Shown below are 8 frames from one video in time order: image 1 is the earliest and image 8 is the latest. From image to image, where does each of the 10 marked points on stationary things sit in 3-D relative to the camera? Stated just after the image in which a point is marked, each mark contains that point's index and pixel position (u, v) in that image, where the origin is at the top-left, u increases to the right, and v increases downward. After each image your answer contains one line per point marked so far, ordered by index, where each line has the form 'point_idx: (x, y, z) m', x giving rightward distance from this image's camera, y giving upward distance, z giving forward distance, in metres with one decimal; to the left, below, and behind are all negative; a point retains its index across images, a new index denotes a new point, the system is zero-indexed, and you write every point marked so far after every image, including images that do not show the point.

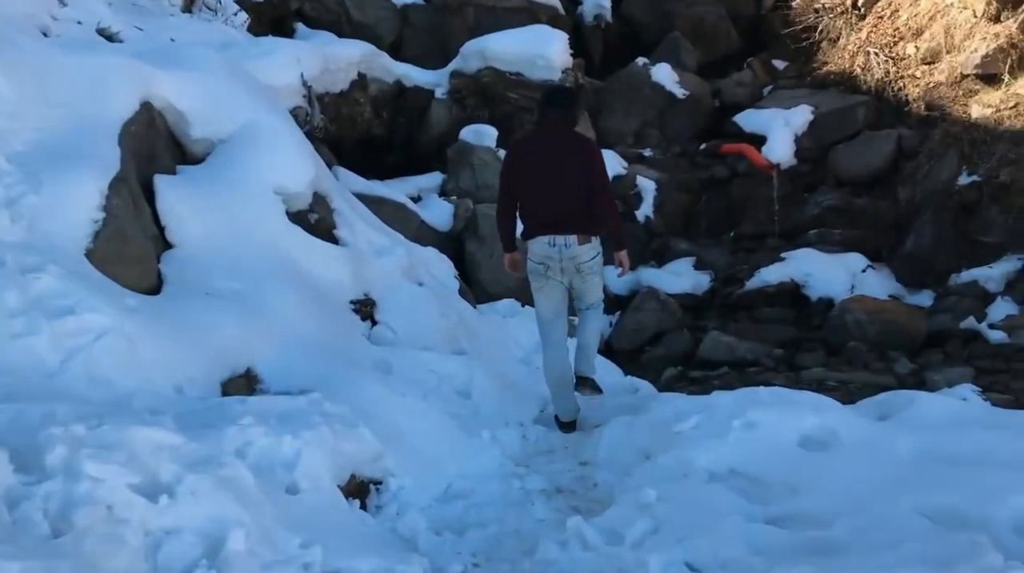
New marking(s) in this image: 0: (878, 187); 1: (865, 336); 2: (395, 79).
0: (+4.4, +1.2, +12.3) m
1: (+3.1, -0.4, +9.0) m
2: (-1.4, +2.5, +12.1) m
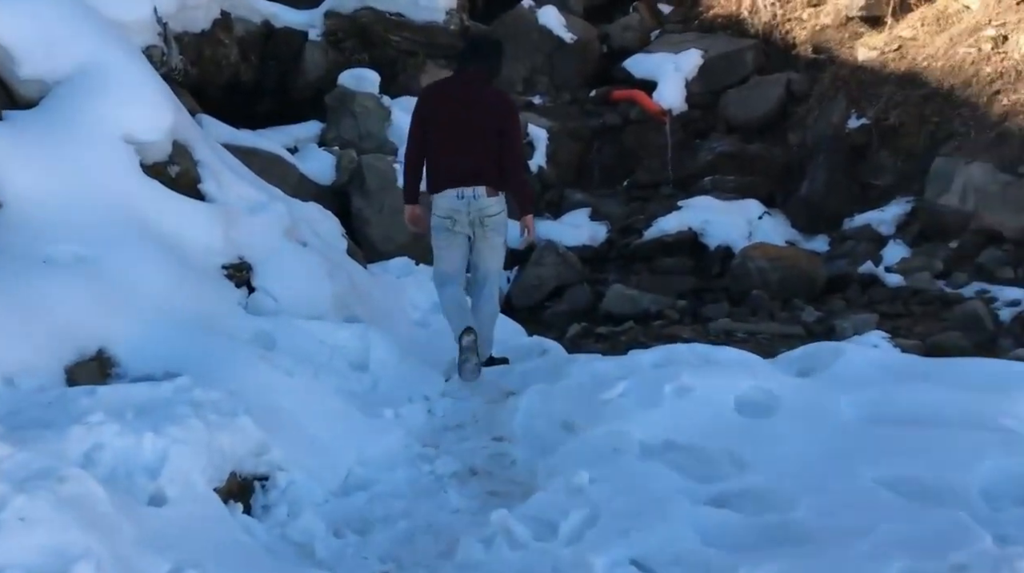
0: (+3.1, +1.8, +12.2) m
1: (+2.2, 0.0, +8.8) m
2: (-2.7, +2.9, +11.2) m
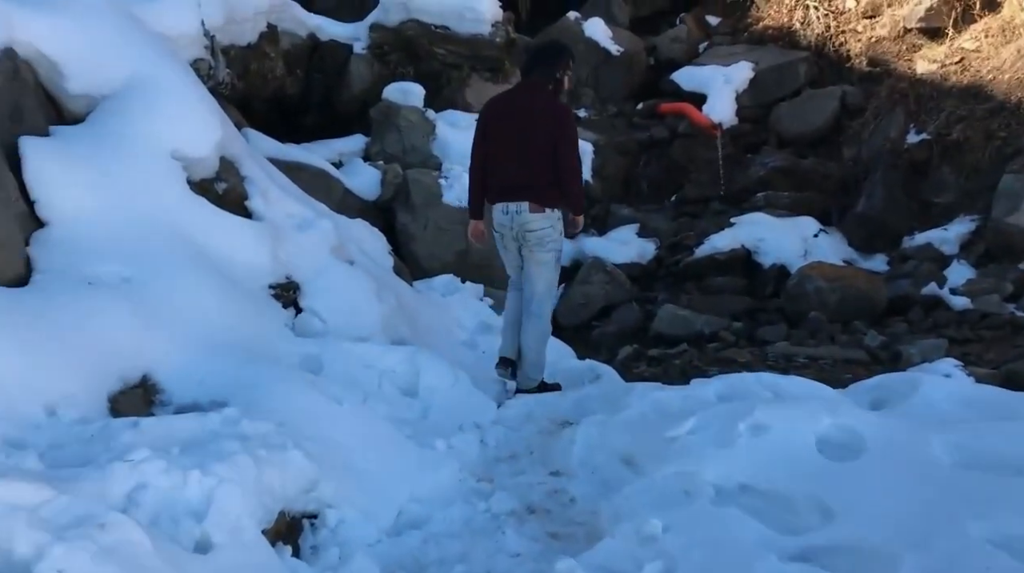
0: (+3.6, +1.6, +11.8) m
1: (+2.6, -0.2, +8.5) m
2: (-2.2, +2.8, +11.1) m
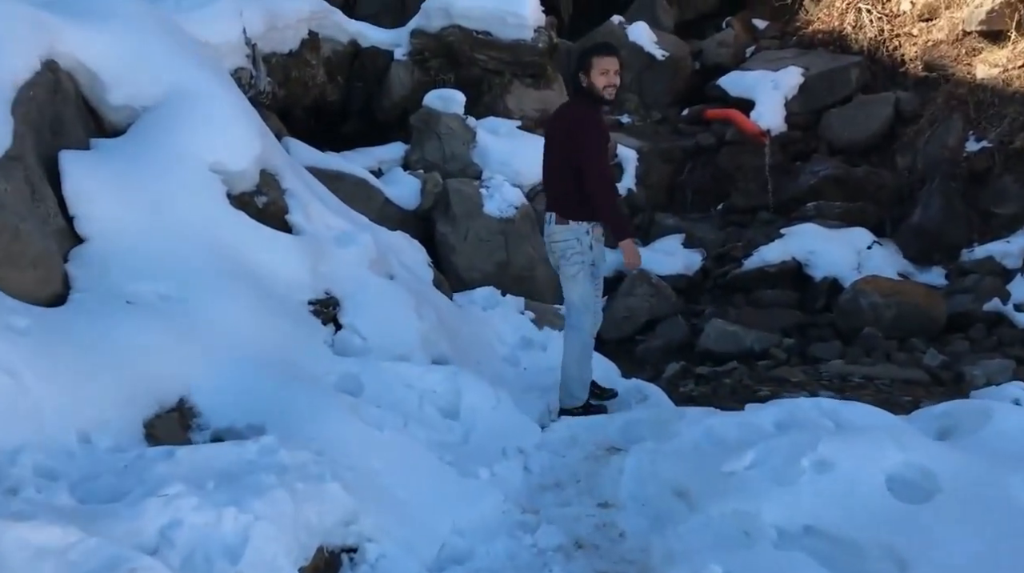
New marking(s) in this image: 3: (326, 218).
0: (+4.1, +1.5, +11.5) m
1: (+3.0, -0.3, +8.2) m
2: (-1.7, +2.7, +11.0) m
3: (-1.1, +0.4, +6.2) m
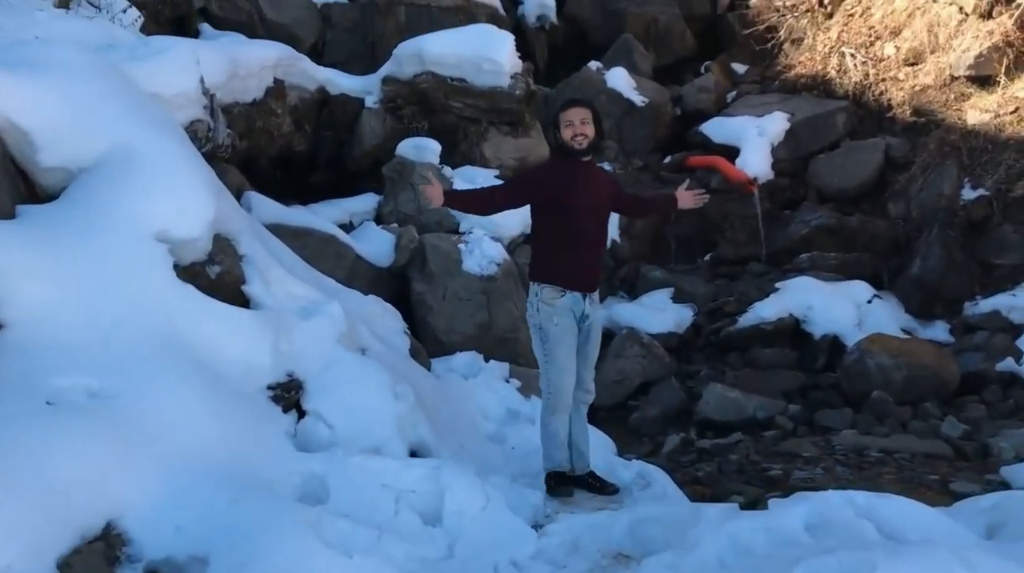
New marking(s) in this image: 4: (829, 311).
0: (+3.8, +0.9, +11.0) m
1: (+2.8, -0.7, +7.6) m
2: (-2.0, +2.0, +10.4) m
3: (-1.2, 0.0, +5.6) m
4: (+2.8, -0.2, +8.9) m
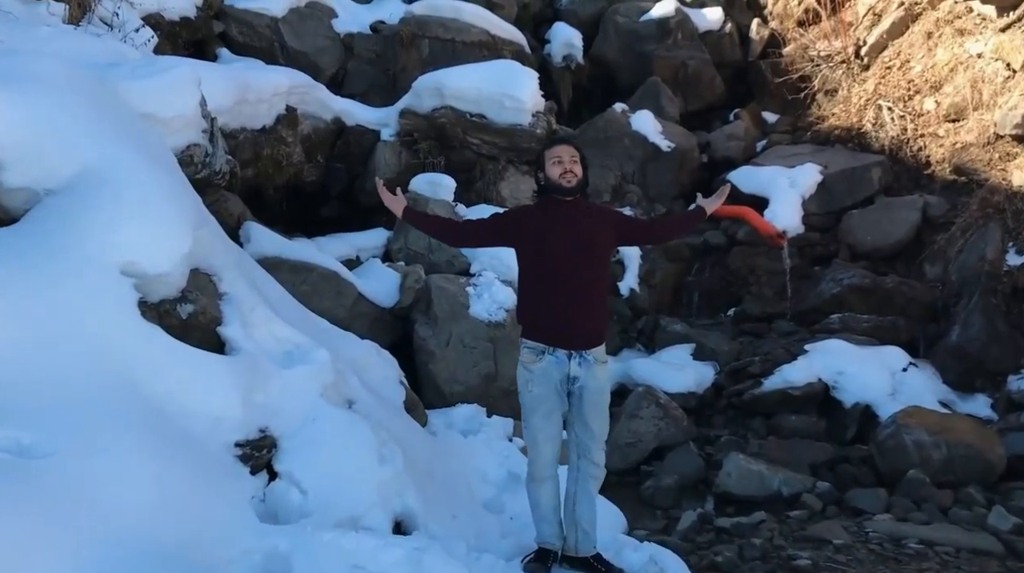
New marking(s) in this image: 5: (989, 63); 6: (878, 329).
0: (+4.0, +0.2, +10.4) m
1: (+2.8, -1.2, +7.0) m
2: (-1.8, +1.7, +10.0) m
3: (-1.2, -0.2, +5.1) m
4: (+2.8, -0.7, +8.2) m
5: (+5.3, +2.5, +11.3) m
6: (+3.3, -0.4, +9.3) m
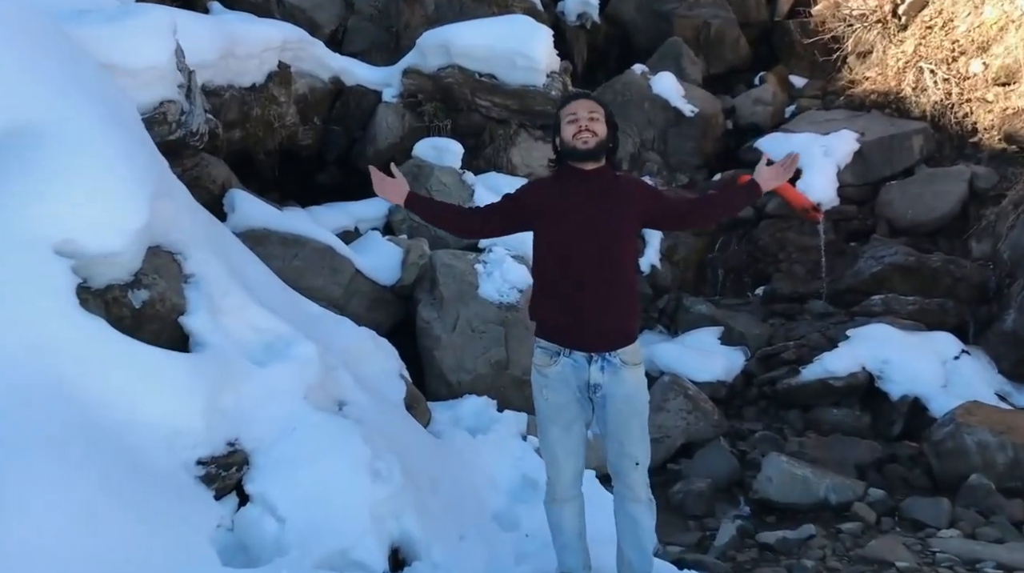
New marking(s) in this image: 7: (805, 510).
0: (+4.1, +0.5, +9.6) m
1: (+2.9, -1.1, +6.2) m
2: (-1.6, +1.9, +9.1) m
3: (-1.1, -0.1, +4.3) m
4: (+2.9, -0.6, +7.5) m
5: (+5.4, +2.7, +10.4) m
6: (+3.4, -0.2, +8.5) m
7: (+1.7, -1.3, +5.8) m
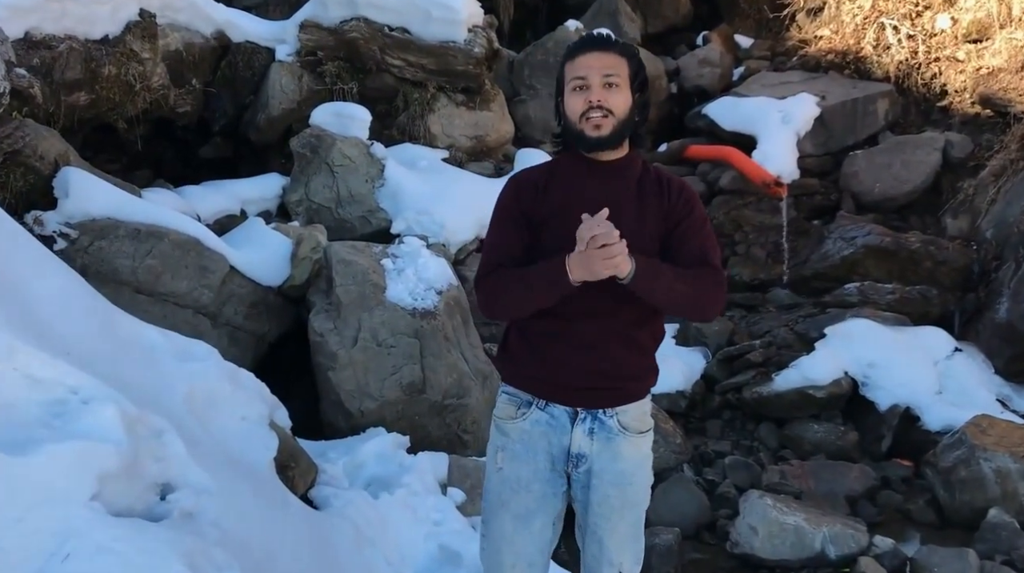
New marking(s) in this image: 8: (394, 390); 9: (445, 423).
0: (+3.4, +0.6, +8.6) m
1: (+2.5, -1.1, +5.1) m
2: (-2.3, +1.9, +7.6) m
3: (-1.4, -0.2, +2.9) m
4: (+2.4, -0.5, +6.3) m
5: (+4.7, +2.9, +9.4) m
6: (+2.9, -0.1, +7.4) m
7: (+1.3, -1.3, +4.6) m
8: (-0.6, -0.5, +5.3) m
9: (-0.3, -0.7, +5.3) m
